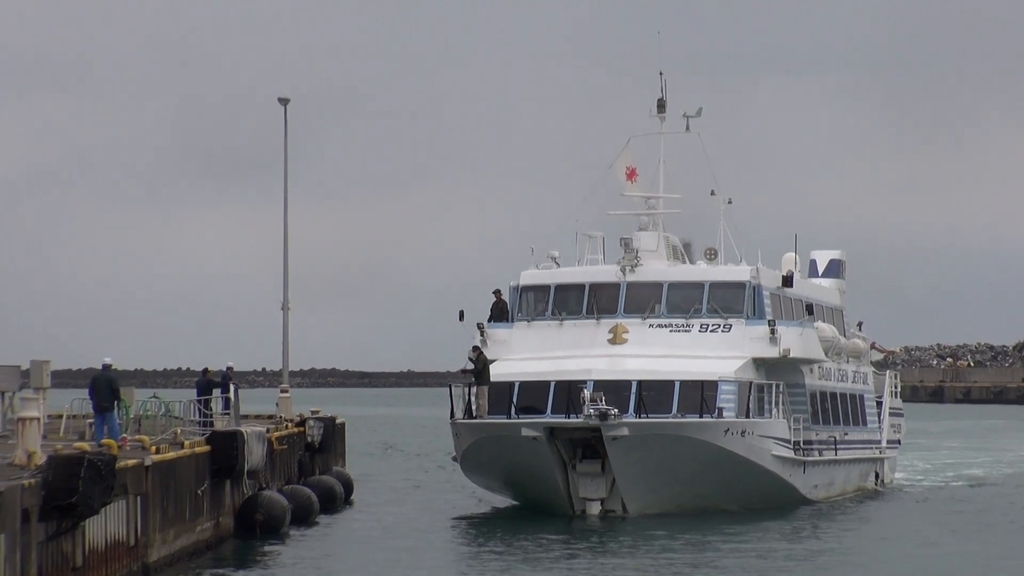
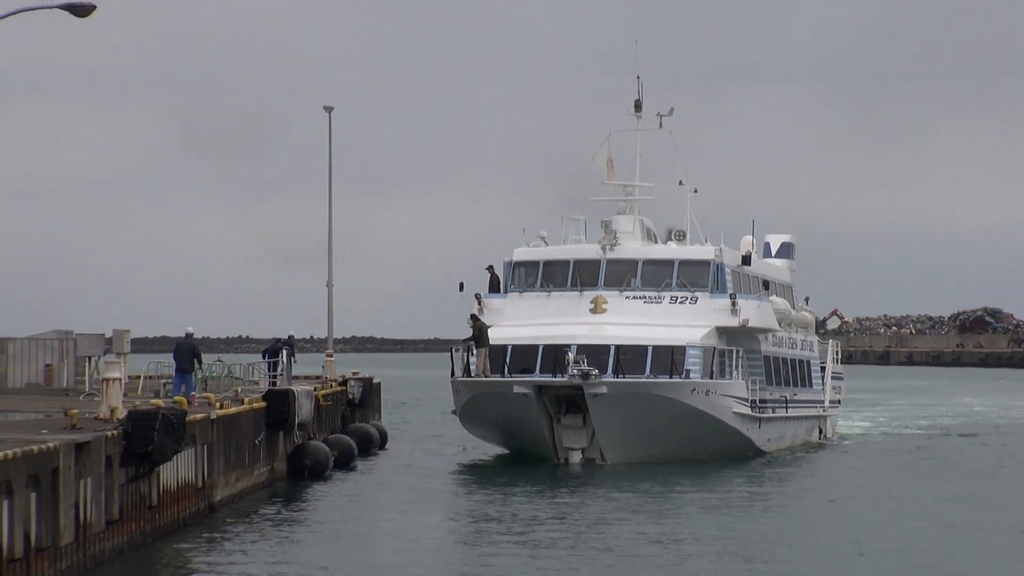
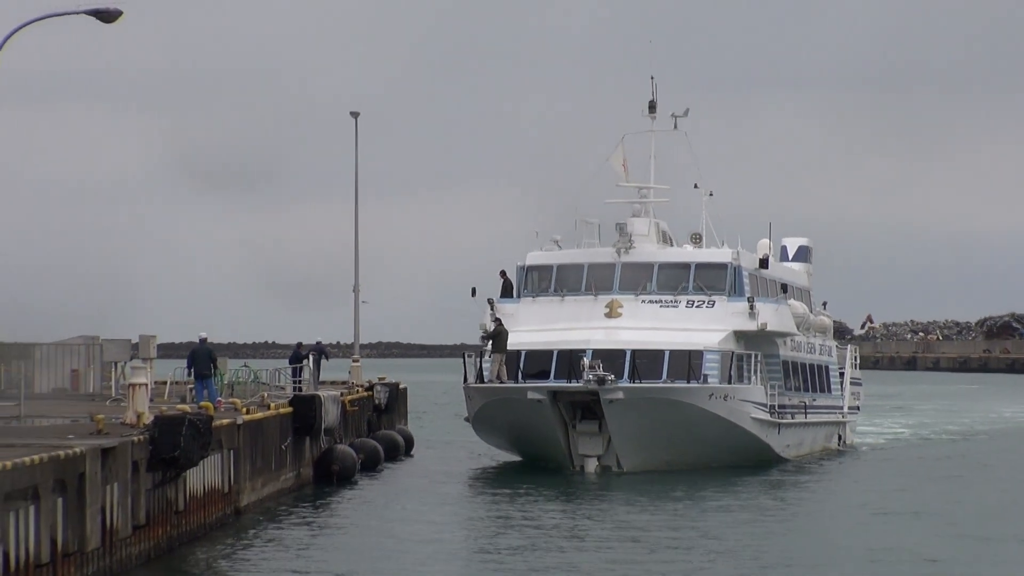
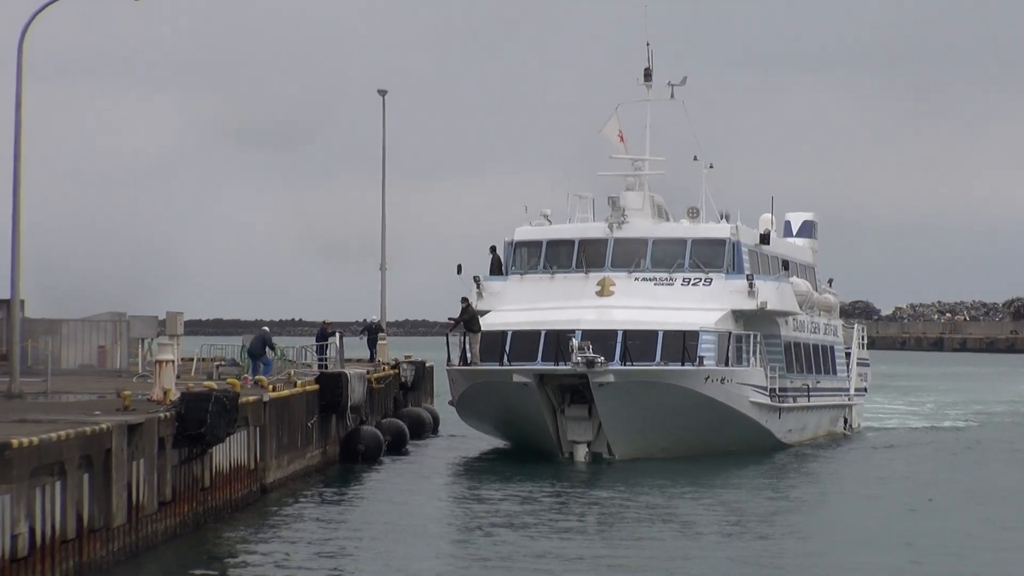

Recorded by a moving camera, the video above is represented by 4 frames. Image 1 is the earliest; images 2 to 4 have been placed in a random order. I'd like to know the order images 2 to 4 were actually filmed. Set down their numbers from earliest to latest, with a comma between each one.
2, 3, 4
